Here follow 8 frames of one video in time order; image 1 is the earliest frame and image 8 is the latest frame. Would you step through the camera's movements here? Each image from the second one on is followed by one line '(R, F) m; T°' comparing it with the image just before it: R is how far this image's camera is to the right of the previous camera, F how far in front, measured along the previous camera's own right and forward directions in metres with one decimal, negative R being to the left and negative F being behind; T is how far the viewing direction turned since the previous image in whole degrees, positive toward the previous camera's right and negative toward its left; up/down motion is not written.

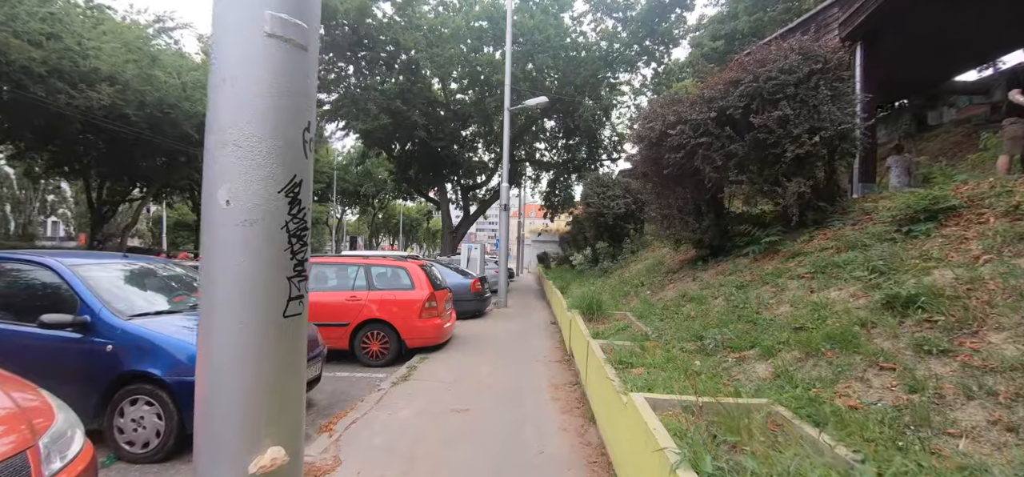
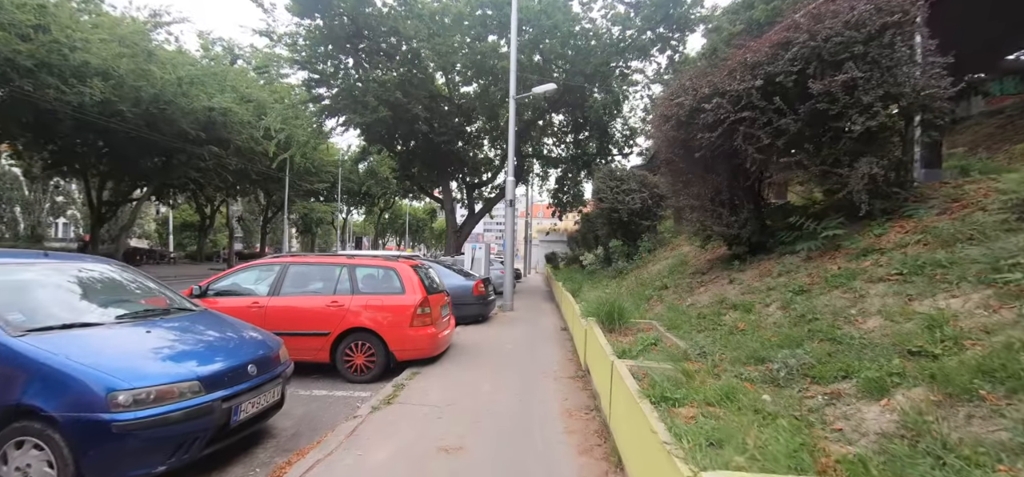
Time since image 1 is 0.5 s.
(0.0, +1.1) m; -1°
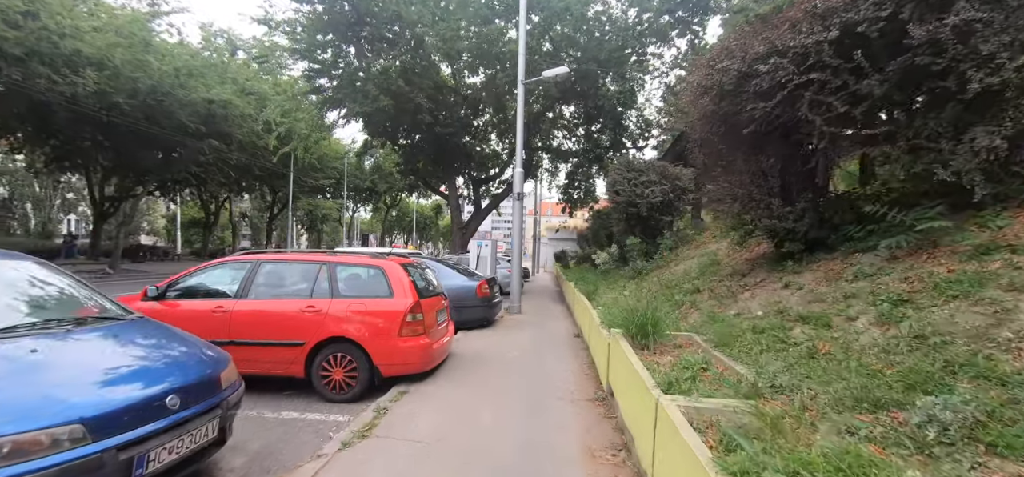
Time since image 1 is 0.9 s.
(0.0, +1.1) m; -1°
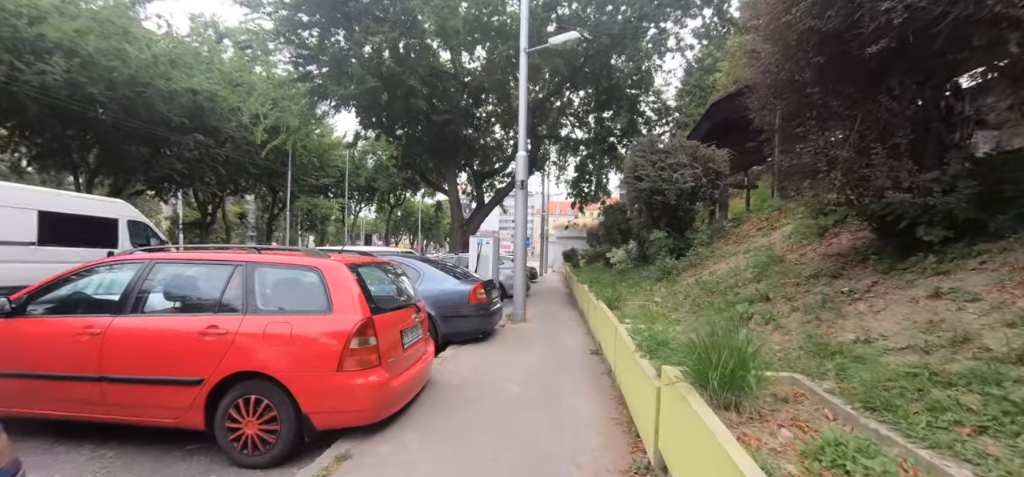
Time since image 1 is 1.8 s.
(+0.1, +1.9) m; -1°
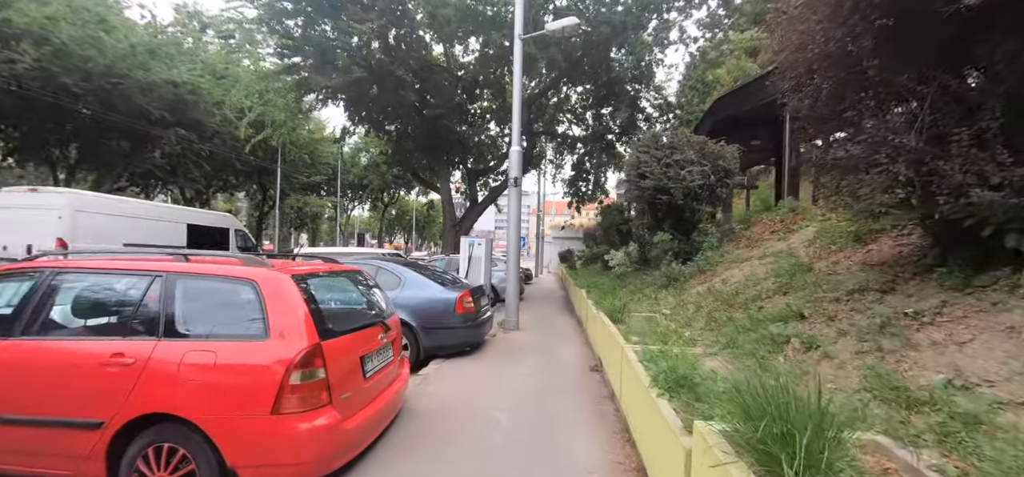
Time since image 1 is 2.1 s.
(+0.1, +0.8) m; +1°
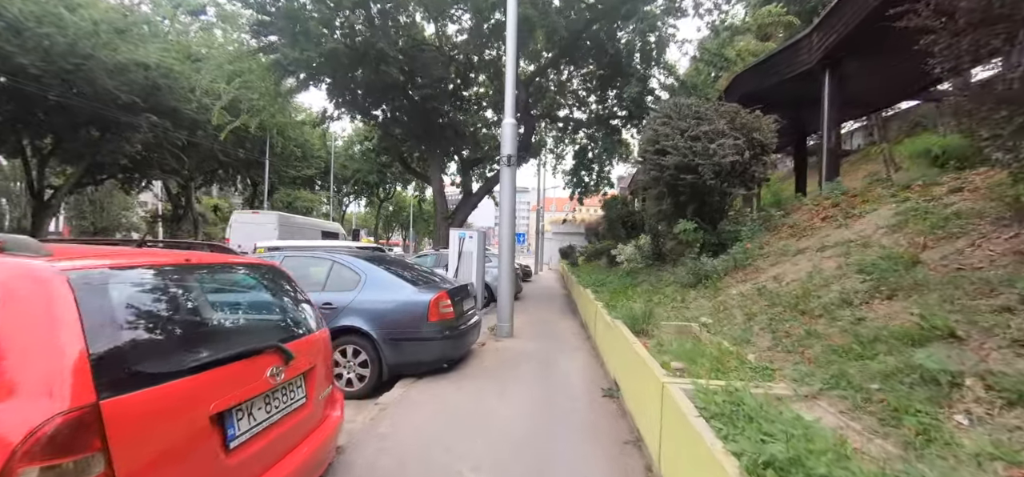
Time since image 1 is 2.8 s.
(+0.1, +1.6) m; 0°
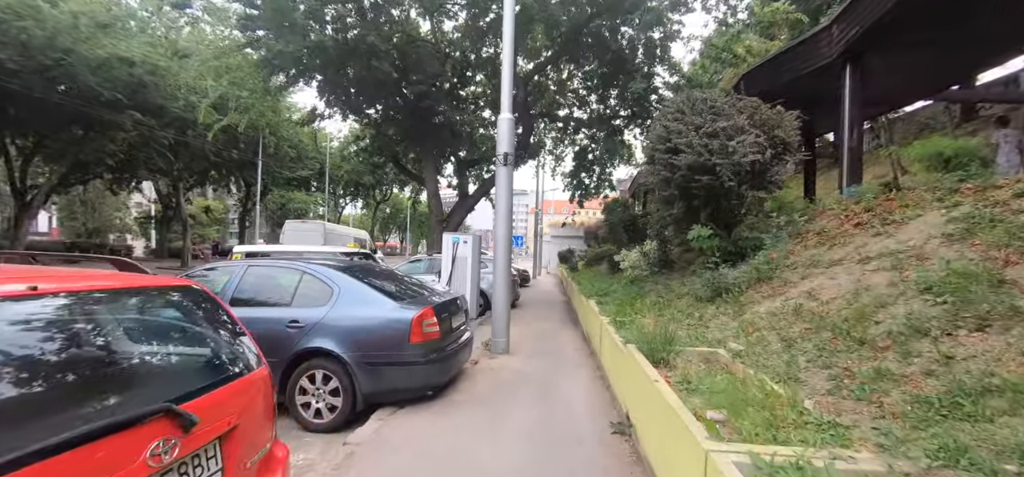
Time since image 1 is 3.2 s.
(0.0, +0.7) m; 0°
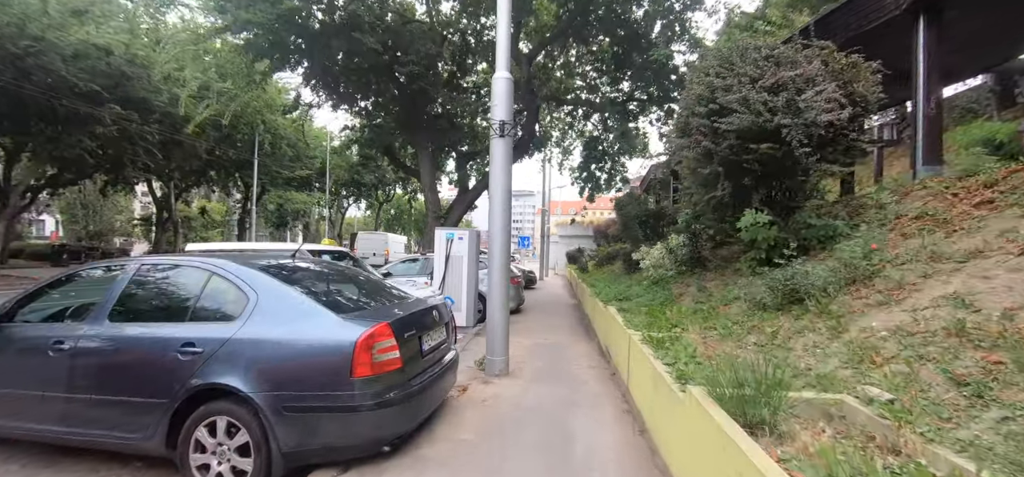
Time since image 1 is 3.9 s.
(+0.1, +1.6) m; -1°
